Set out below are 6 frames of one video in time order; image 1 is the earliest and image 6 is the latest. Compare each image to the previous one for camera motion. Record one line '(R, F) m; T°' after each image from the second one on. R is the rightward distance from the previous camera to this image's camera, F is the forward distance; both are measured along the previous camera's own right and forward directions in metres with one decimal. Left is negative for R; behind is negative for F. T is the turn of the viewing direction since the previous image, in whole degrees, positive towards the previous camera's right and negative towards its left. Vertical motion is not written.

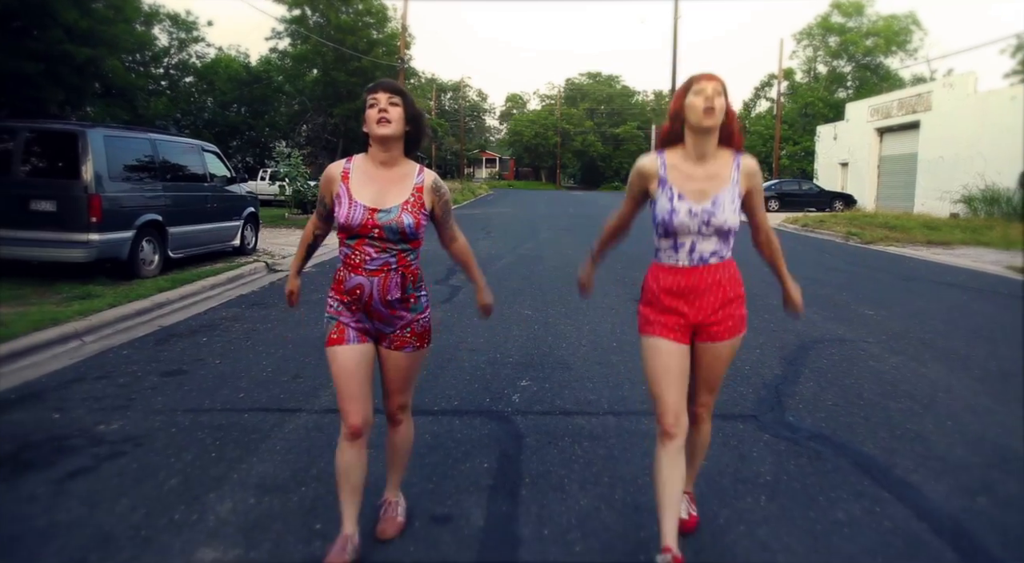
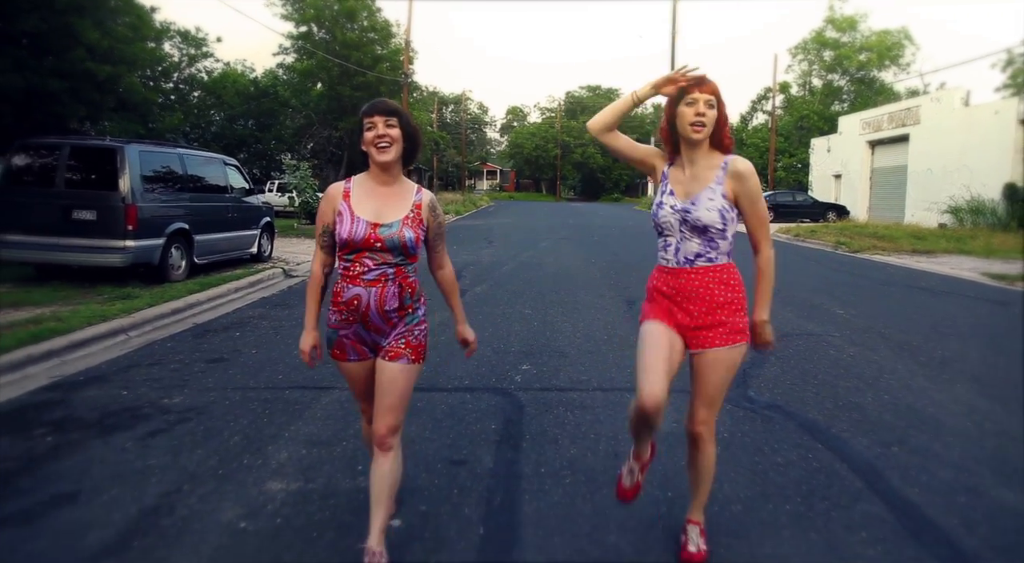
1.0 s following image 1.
(0.0, -0.7) m; 0°
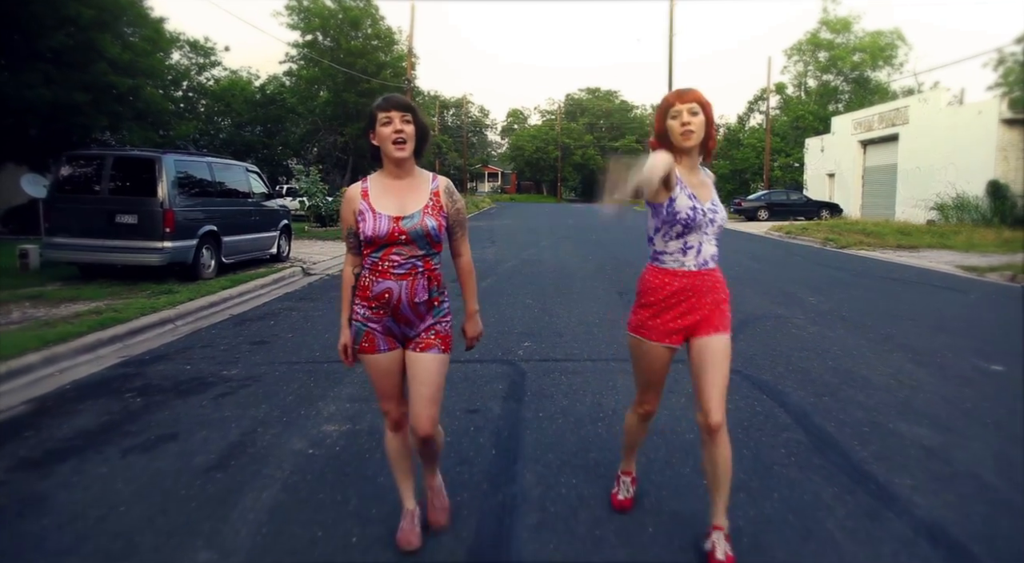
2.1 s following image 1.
(0.0, -0.9) m; 0°
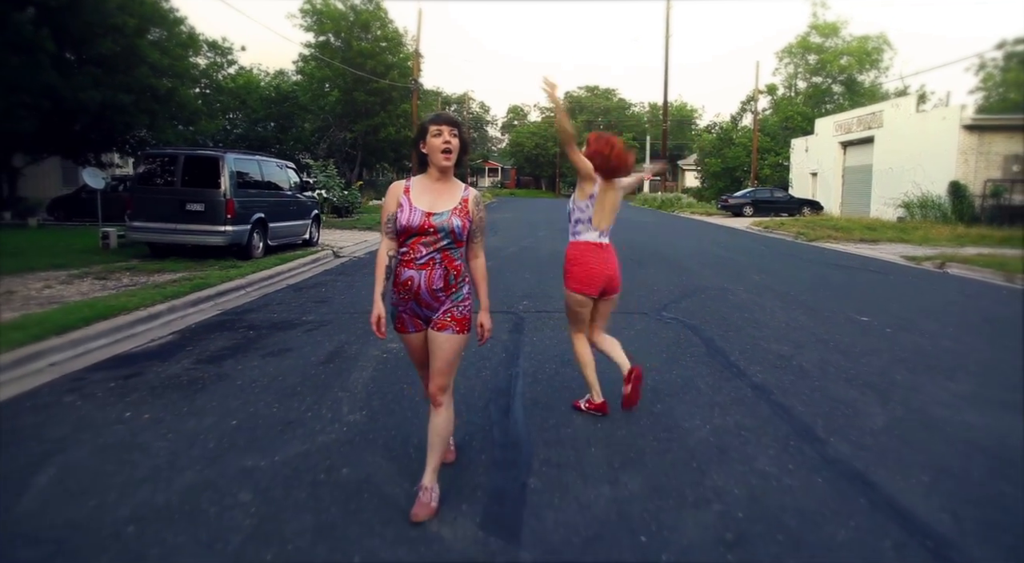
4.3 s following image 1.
(-0.1, -2.0) m; 0°
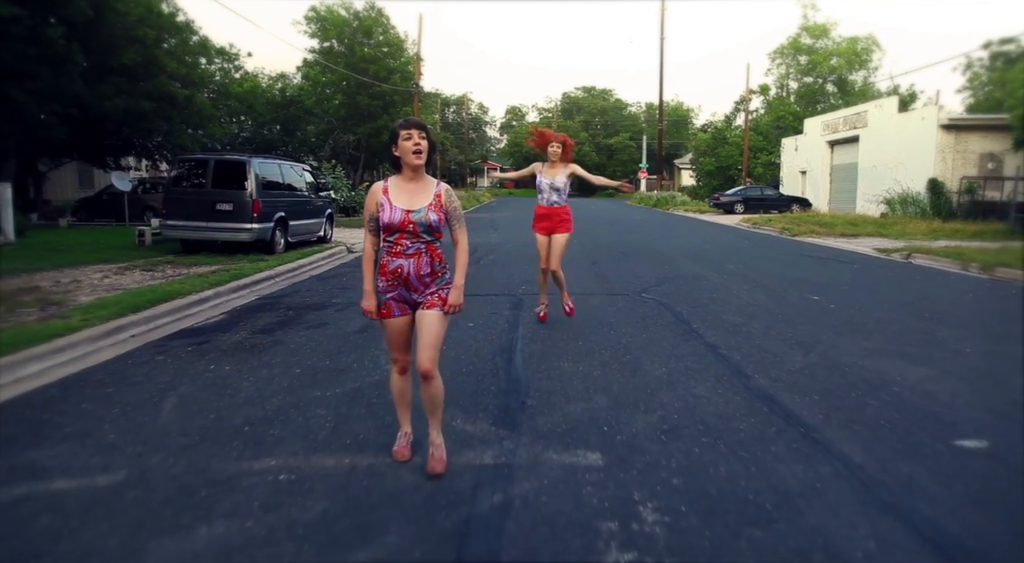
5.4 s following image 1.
(0.0, -1.2) m; 0°
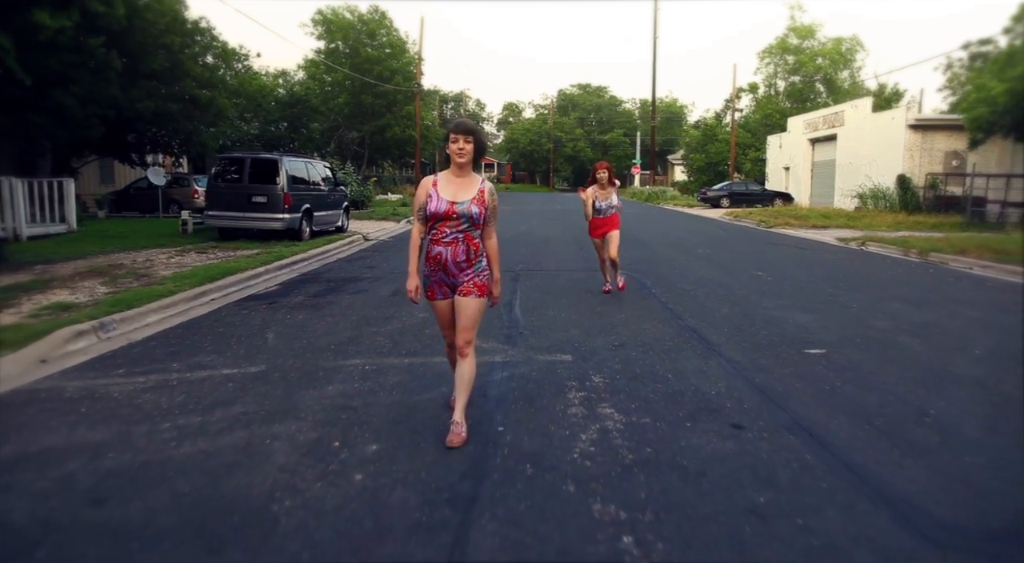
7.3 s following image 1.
(0.0, -1.9) m; 0°
